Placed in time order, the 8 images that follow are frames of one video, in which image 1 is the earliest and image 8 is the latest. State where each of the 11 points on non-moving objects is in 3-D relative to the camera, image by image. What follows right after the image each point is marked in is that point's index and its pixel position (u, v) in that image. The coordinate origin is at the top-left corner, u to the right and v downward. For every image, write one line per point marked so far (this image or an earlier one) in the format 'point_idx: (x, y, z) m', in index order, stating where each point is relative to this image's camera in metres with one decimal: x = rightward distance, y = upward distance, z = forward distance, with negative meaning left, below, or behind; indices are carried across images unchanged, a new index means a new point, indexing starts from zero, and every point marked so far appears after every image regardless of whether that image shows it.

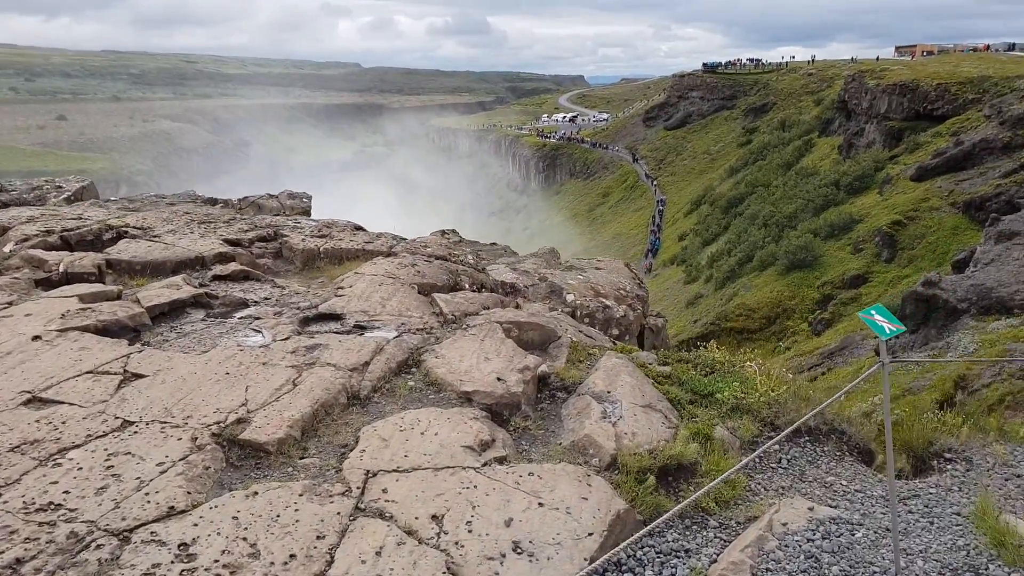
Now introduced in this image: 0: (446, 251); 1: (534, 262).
0: (-1.0, +0.6, +12.5) m
1: (+0.5, +0.6, +18.3) m
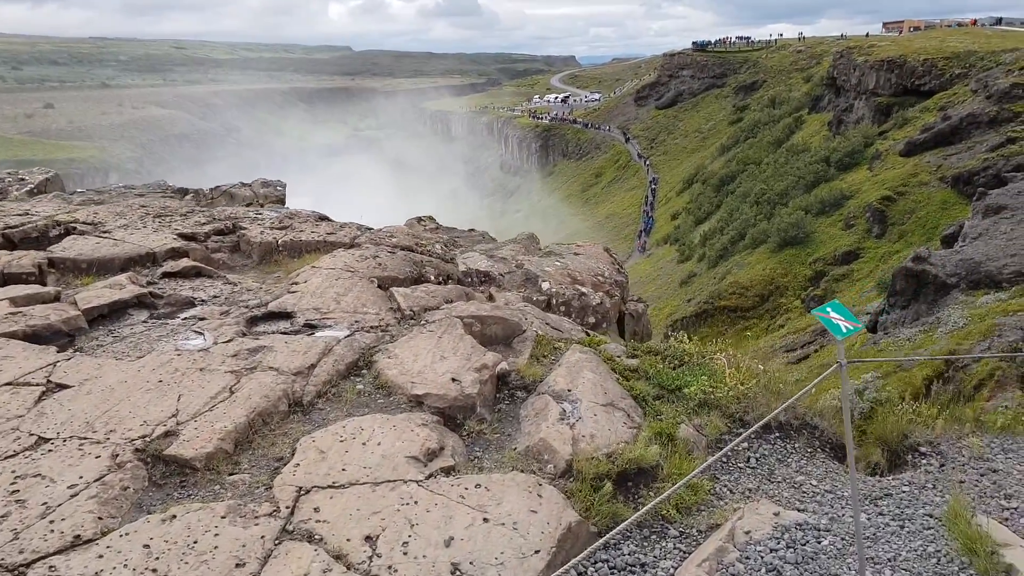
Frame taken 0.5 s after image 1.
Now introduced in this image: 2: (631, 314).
0: (-1.5, +0.8, +12.1) m
1: (0.0, +0.9, +17.8) m
2: (+2.6, -0.6, +17.1) m
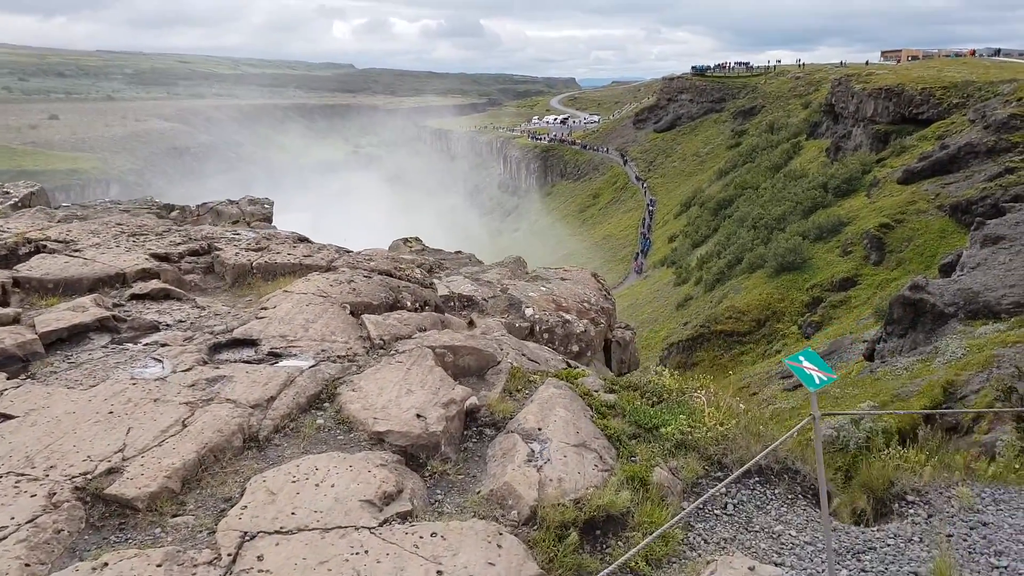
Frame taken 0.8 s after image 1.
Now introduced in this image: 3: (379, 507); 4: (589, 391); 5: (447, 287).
0: (-1.8, +0.4, +11.8) m
1: (-0.3, +0.4, +17.6) m
2: (+2.3, -1.2, +16.9) m
3: (-1.0, -1.6, +5.7) m
4: (+0.9, -1.2, +8.9) m
5: (-1.3, 0.0, +15.0) m
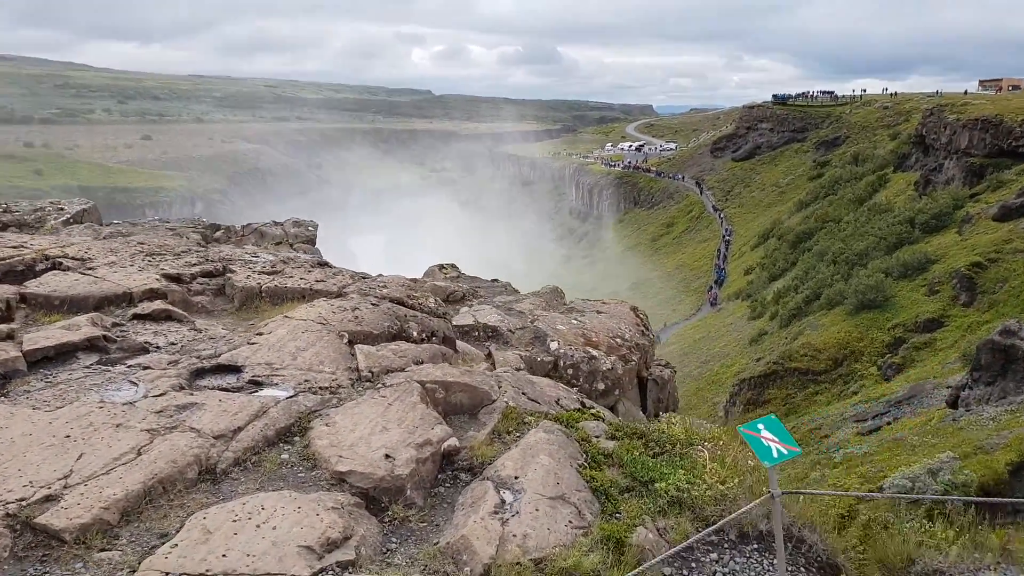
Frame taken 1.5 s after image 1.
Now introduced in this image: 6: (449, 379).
0: (-1.5, 0.0, +11.6) m
1: (+0.5, -0.3, +17.2) m
2: (+2.9, -1.9, +16.2) m
3: (-1.3, -1.8, +5.3) m
4: (+0.8, -1.6, +8.3) m
5: (-0.7, -0.5, +14.7) m
6: (-0.7, -1.0, +8.3) m
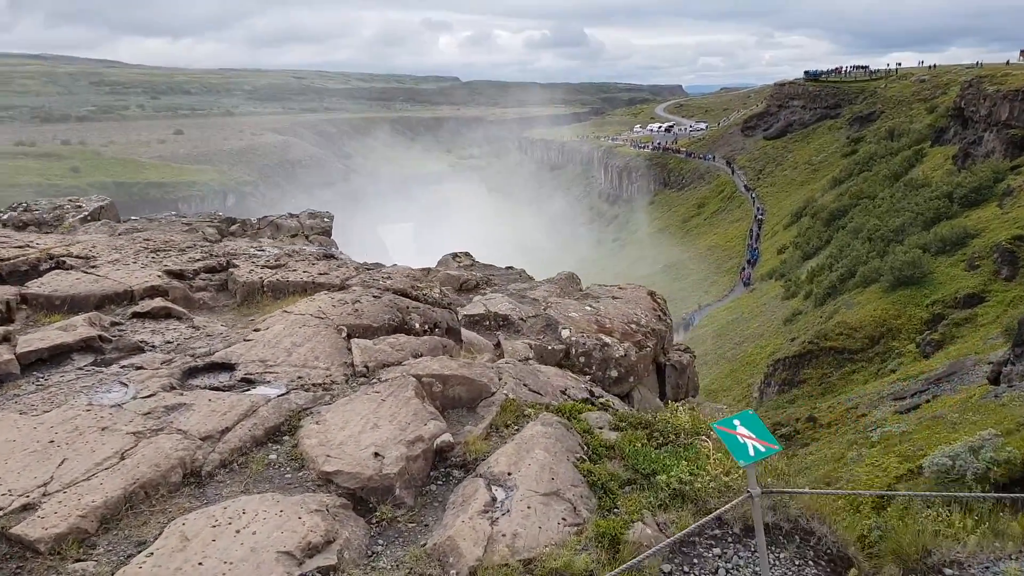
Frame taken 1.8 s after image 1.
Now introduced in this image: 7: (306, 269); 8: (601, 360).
0: (-1.5, +0.1, +11.4) m
1: (+0.8, 0.0, +16.9) m
2: (+3.2, -1.6, +15.9) m
3: (-1.4, -1.8, +5.2) m
4: (+0.8, -1.4, +8.1) m
5: (-0.5, -0.3, +14.5) m
6: (-0.7, -0.9, +8.2) m
7: (-2.9, +0.3, +11.2) m
8: (+1.5, -1.2, +13.1) m
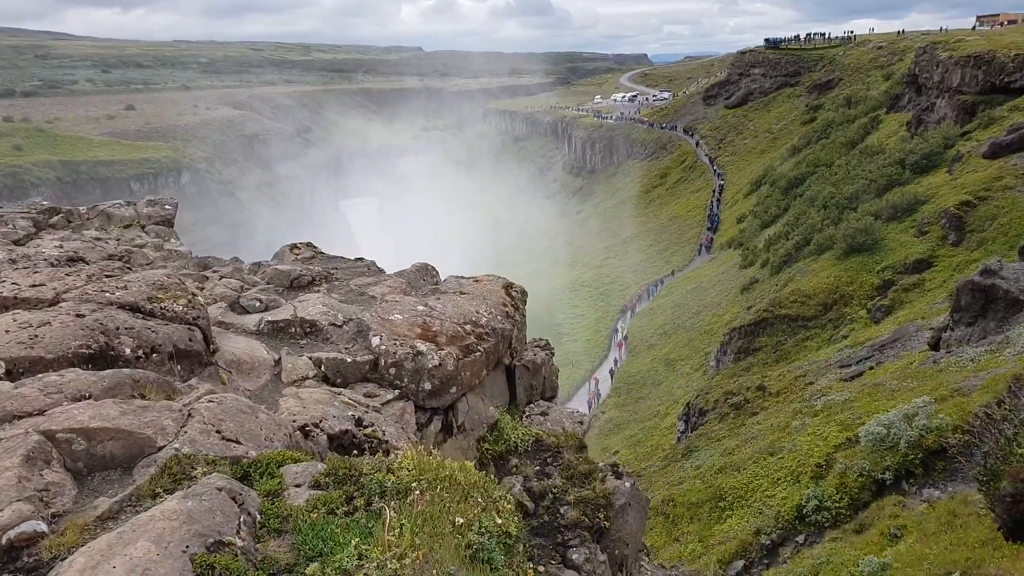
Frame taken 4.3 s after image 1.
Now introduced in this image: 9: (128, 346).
0: (-4.3, -0.1, +9.6) m
1: (-2.3, +0.1, +15.2) m
2: (+0.2, -1.4, +14.3) m
3: (-4.0, -2.1, +3.4) m
4: (-1.9, -1.6, +6.4) m
5: (-3.5, -0.3, +12.7) m
6: (-3.4, -1.1, +6.4) m
7: (-5.8, +0.1, +9.3) m
8: (-1.4, -1.2, +11.5) m
9: (-4.0, -0.6, +8.2) m
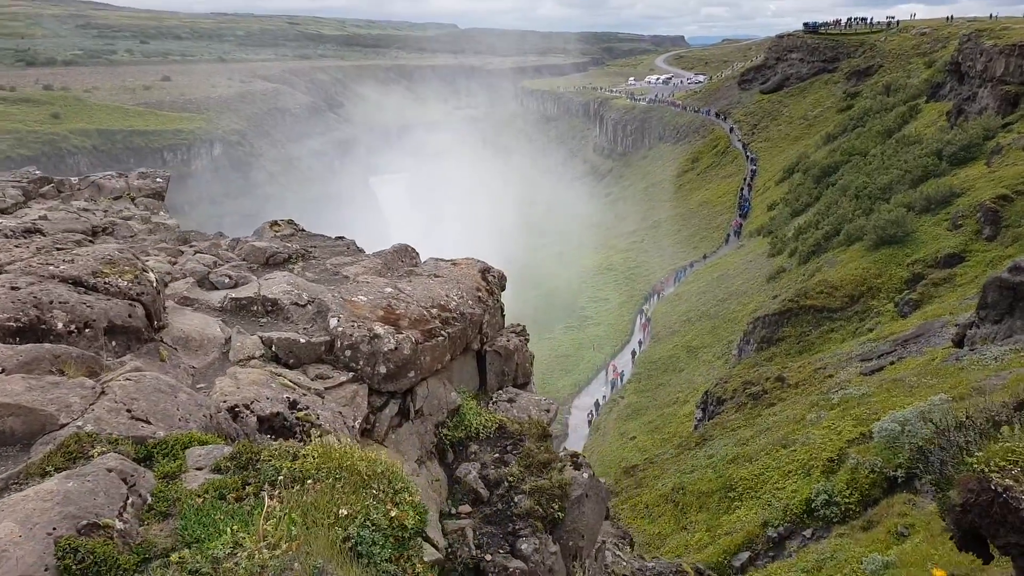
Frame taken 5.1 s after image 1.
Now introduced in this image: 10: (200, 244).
0: (-5.0, +0.3, +9.6) m
1: (-2.8, +0.5, +15.1) m
2: (-0.3, -1.2, +14.2) m
3: (-4.9, -2.0, +3.5) m
4: (-2.7, -1.5, +6.4) m
5: (-4.1, 0.0, +12.7) m
6: (-4.2, -0.9, +6.4) m
7: (-6.5, +0.4, +9.4) m
8: (-2.0, -1.0, +11.4) m
9: (-4.7, -0.3, +8.2) m
10: (-6.1, +0.9, +15.4) m
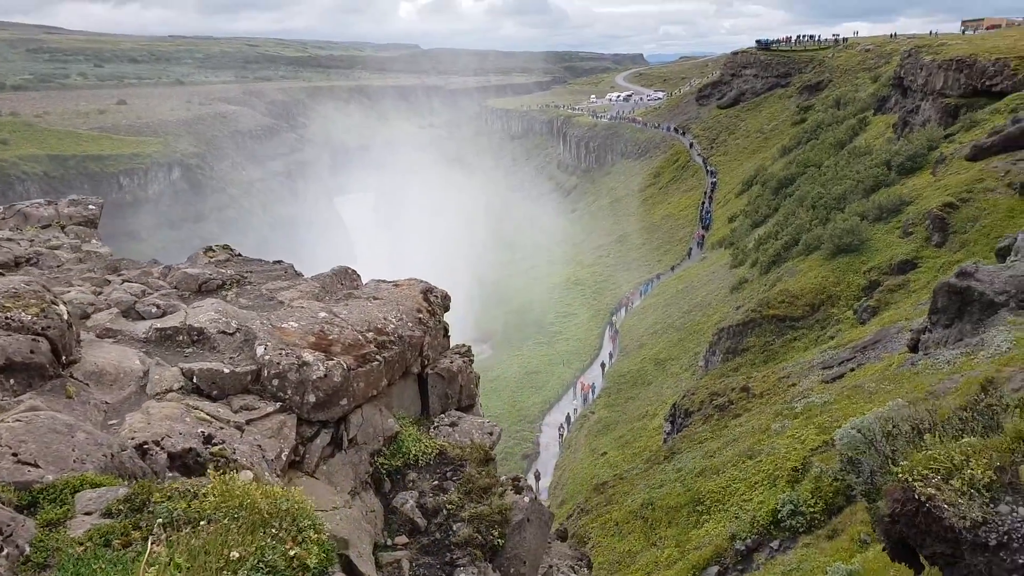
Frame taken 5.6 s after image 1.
0: (-5.8, -0.1, +9.1) m
1: (-3.9, 0.0, +14.7) m
2: (-1.4, -1.5, +13.9) m
3: (-5.5, -2.2, +3.0) m
4: (-3.4, -1.8, +6.0) m
5: (-5.1, -0.4, +12.3) m
6: (-4.9, -1.2, +6.0) m
7: (-7.3, 0.0, +8.8) m
8: (-3.0, -1.3, +11.0) m
9: (-5.5, -0.7, +7.7) m
10: (-7.3, +0.3, +14.9) m
